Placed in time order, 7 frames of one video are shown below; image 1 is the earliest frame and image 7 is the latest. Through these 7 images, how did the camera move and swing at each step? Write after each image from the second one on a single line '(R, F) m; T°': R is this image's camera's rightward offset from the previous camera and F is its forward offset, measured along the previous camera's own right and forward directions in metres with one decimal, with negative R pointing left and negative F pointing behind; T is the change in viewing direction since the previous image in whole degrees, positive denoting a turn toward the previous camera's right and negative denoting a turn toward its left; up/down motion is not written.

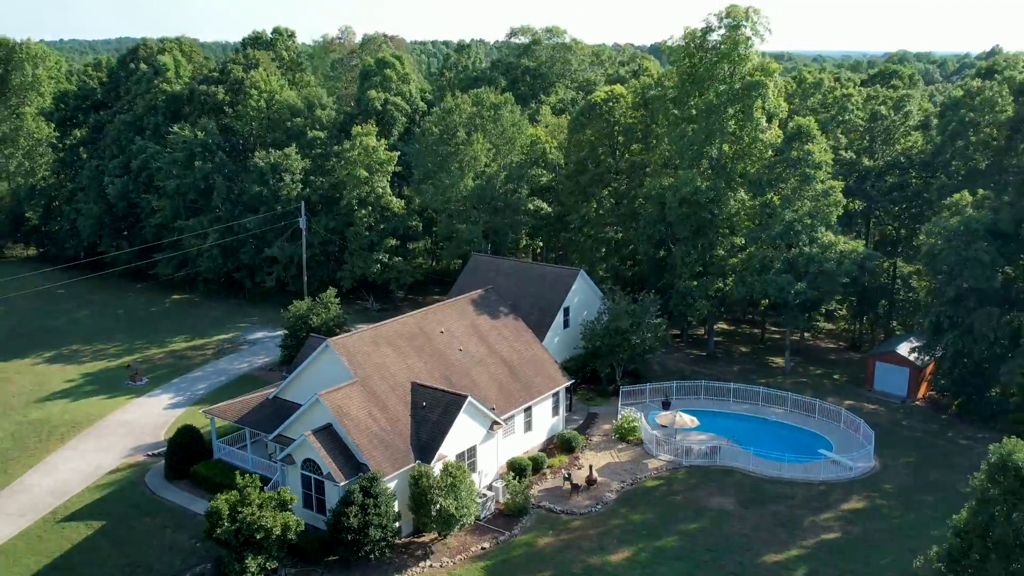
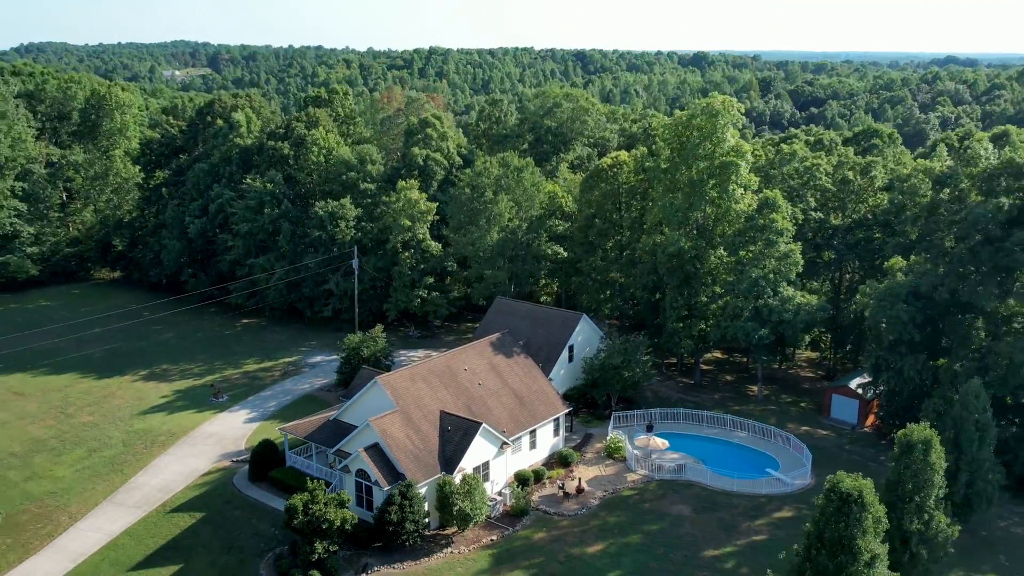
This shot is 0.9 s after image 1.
(+0.9, -5.5) m; -3°
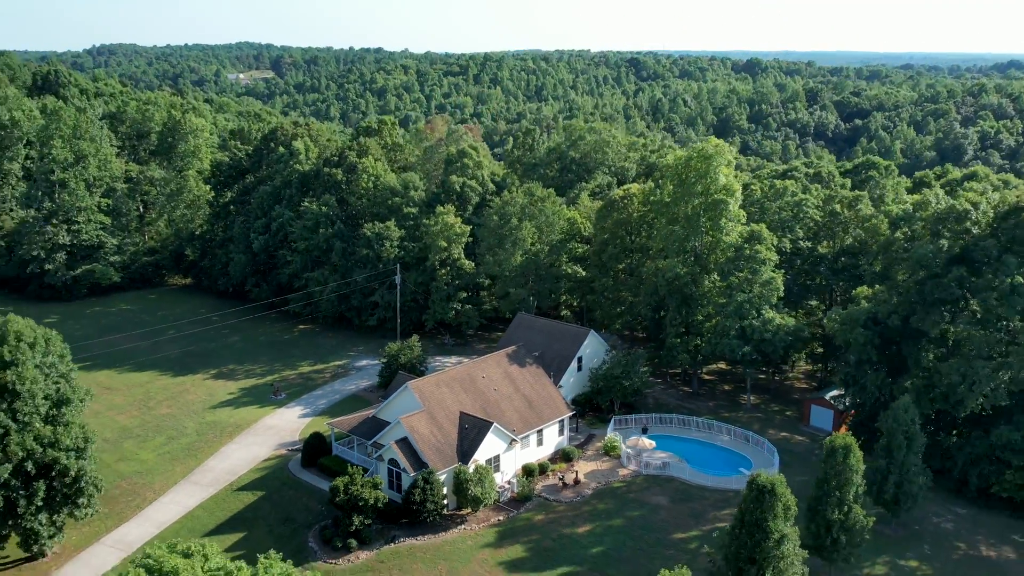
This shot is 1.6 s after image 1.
(+1.4, -4.7) m; -3°
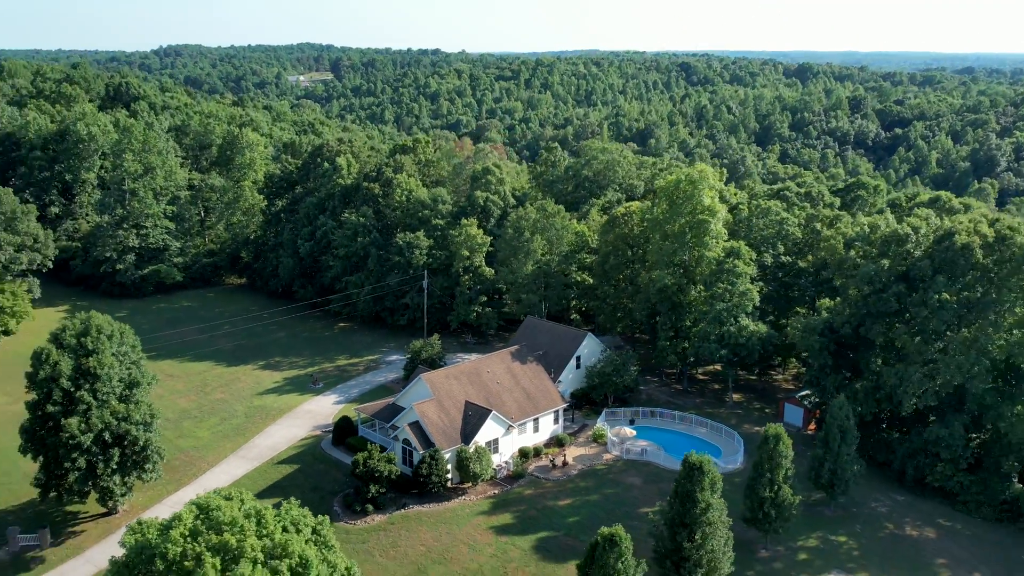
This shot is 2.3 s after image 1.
(+2.0, -4.8) m; -3°
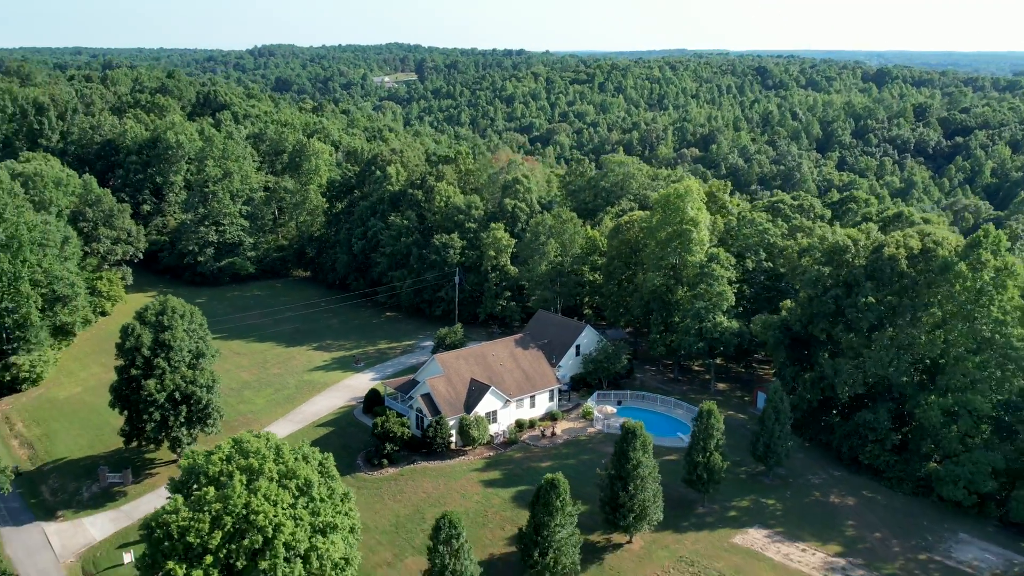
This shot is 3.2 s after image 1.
(+3.5, -6.3) m; -5°
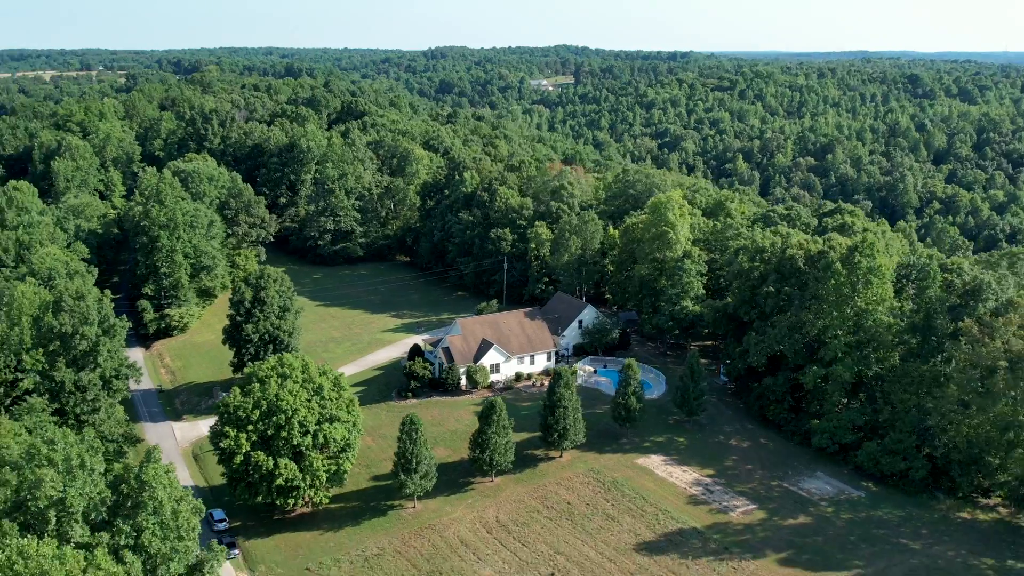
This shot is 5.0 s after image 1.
(+9.0, -11.8) m; -10°
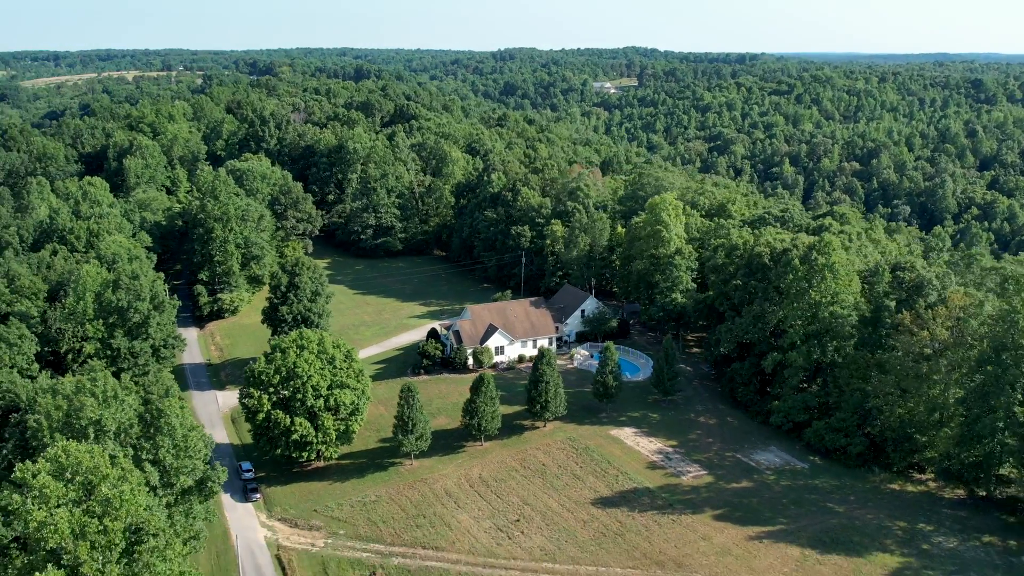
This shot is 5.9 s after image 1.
(+4.0, -6.0) m; -4°
